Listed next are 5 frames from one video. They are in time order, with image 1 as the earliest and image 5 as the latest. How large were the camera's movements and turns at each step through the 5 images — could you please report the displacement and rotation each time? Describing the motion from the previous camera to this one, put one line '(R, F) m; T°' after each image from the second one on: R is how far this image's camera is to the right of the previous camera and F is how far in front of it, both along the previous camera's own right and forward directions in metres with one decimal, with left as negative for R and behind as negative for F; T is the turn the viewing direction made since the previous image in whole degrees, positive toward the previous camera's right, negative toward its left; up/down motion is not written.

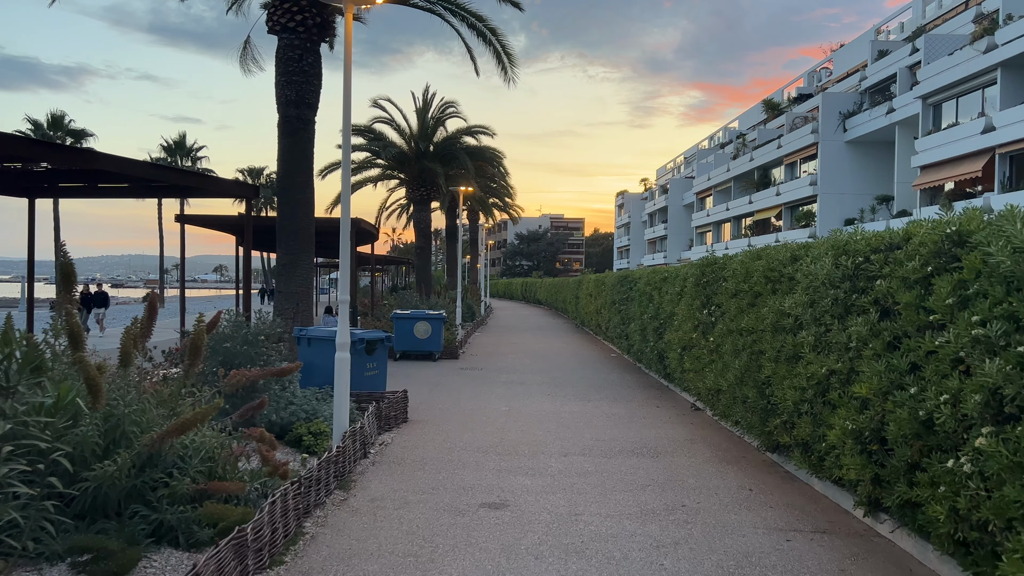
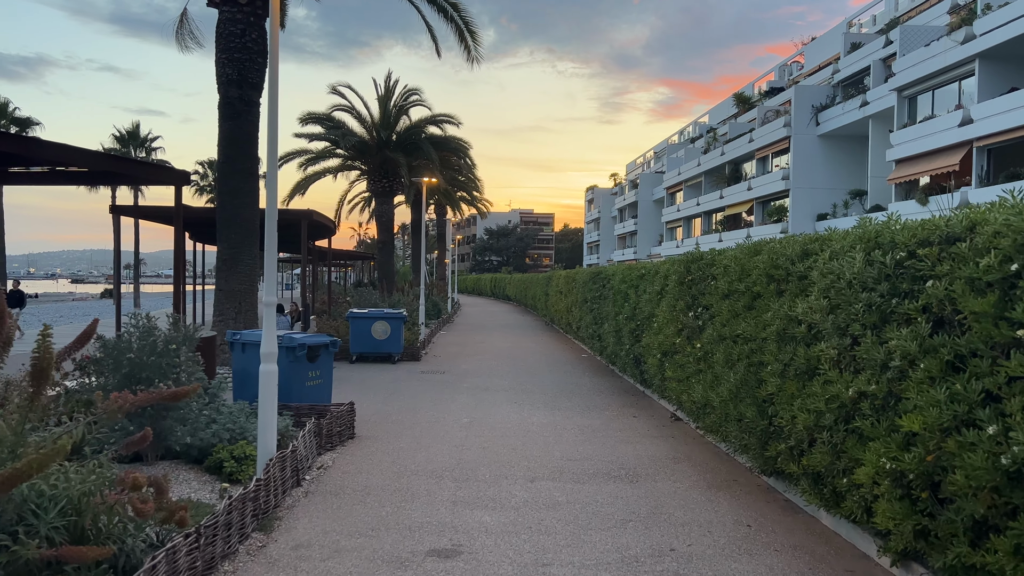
(+0.1, +1.1) m; +2°
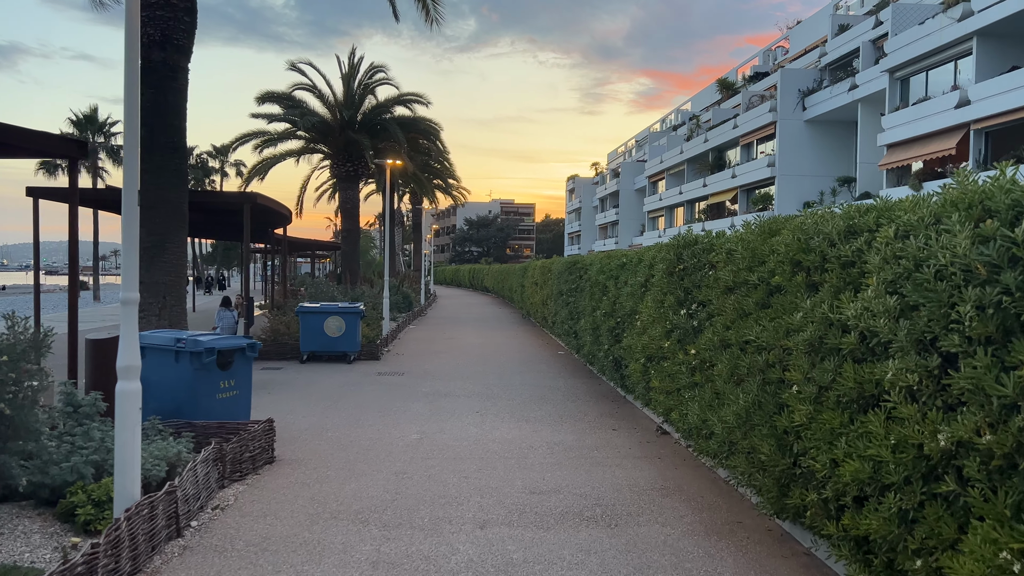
(+0.2, +1.5) m; +1°
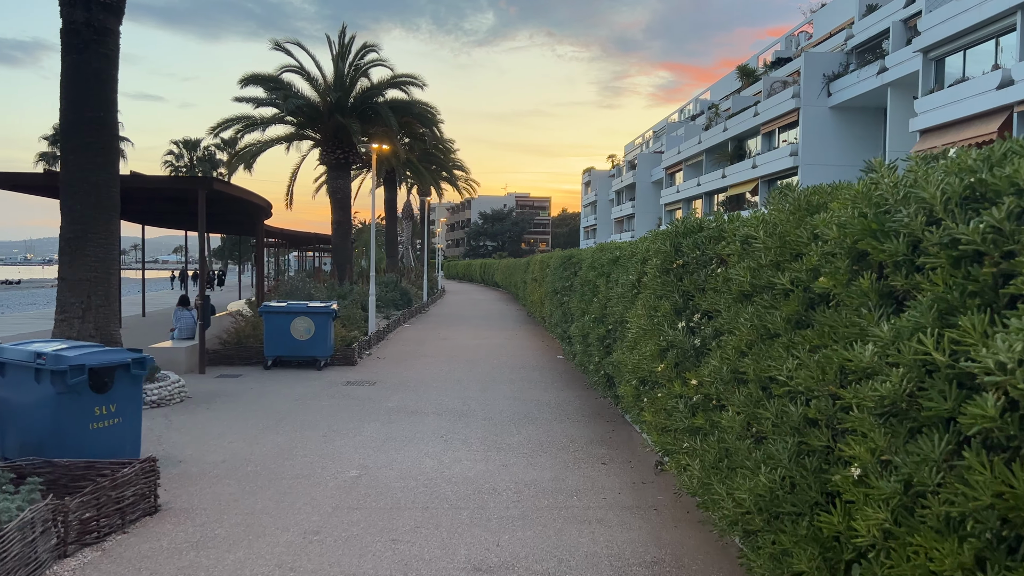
(+0.4, +1.6) m; -1°
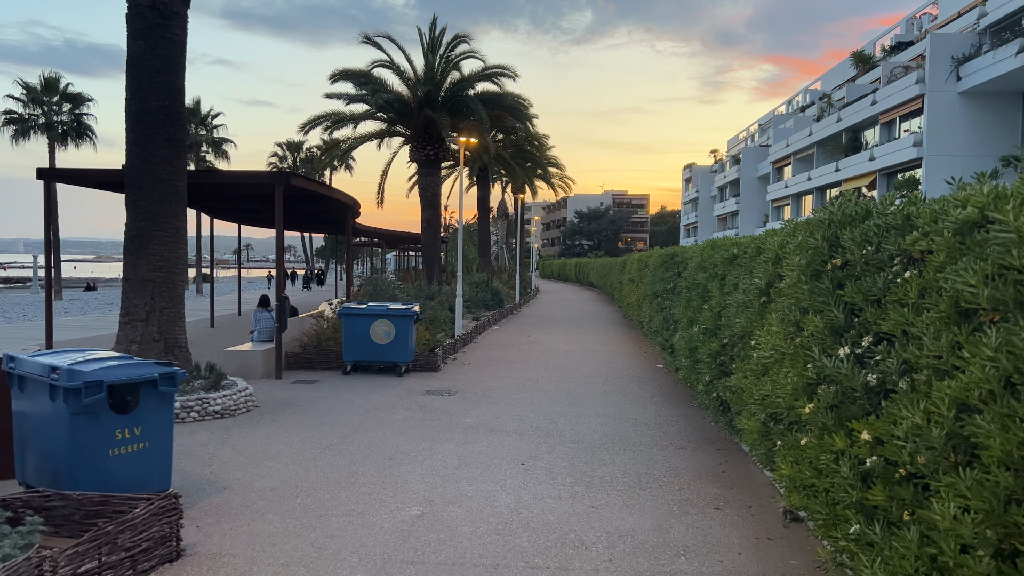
(0.0, +1.1) m; -7°
